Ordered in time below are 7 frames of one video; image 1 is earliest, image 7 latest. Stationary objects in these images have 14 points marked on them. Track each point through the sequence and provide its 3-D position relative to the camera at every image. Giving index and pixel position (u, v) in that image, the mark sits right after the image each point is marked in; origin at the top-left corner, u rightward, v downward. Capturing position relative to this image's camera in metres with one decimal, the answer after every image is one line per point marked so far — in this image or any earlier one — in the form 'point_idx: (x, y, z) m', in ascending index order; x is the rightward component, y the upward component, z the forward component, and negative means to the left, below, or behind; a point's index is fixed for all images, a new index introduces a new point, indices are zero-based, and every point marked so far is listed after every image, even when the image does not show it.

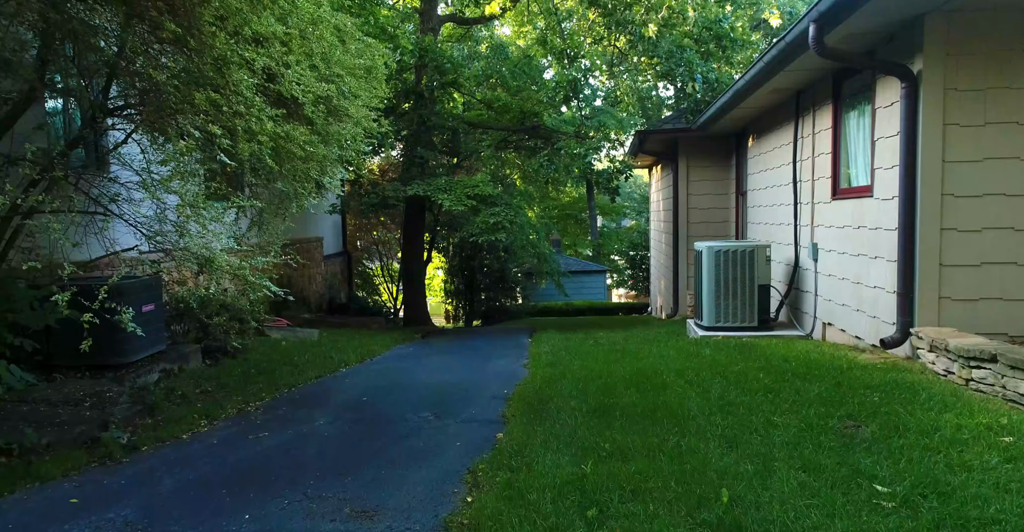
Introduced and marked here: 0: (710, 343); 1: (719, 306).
0: (+1.7, -0.7, +7.2) m
1: (+2.2, -0.4, +8.5) m
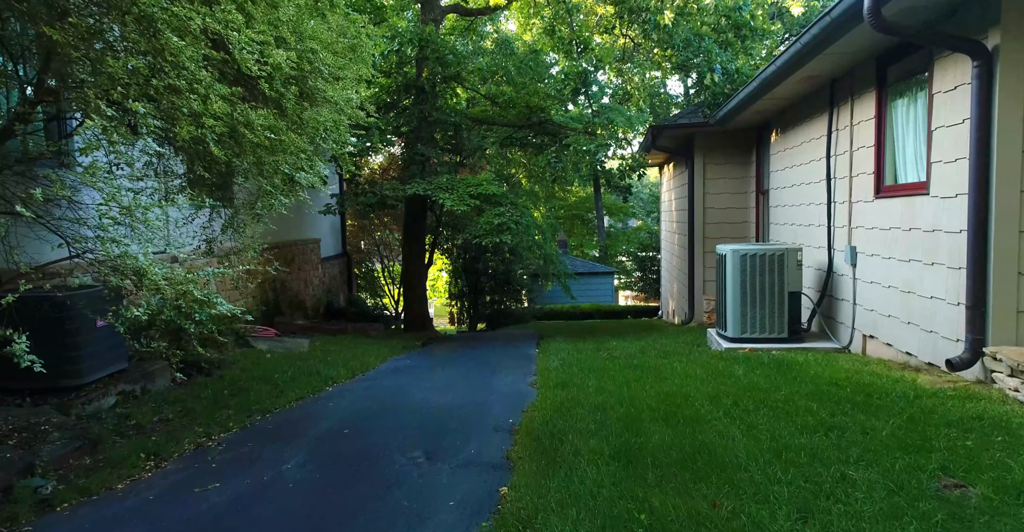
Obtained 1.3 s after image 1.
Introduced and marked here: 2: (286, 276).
0: (+1.8, -0.7, +6.4) m
1: (+2.2, -0.5, +7.7) m
2: (-3.6, -0.2, +13.1) m
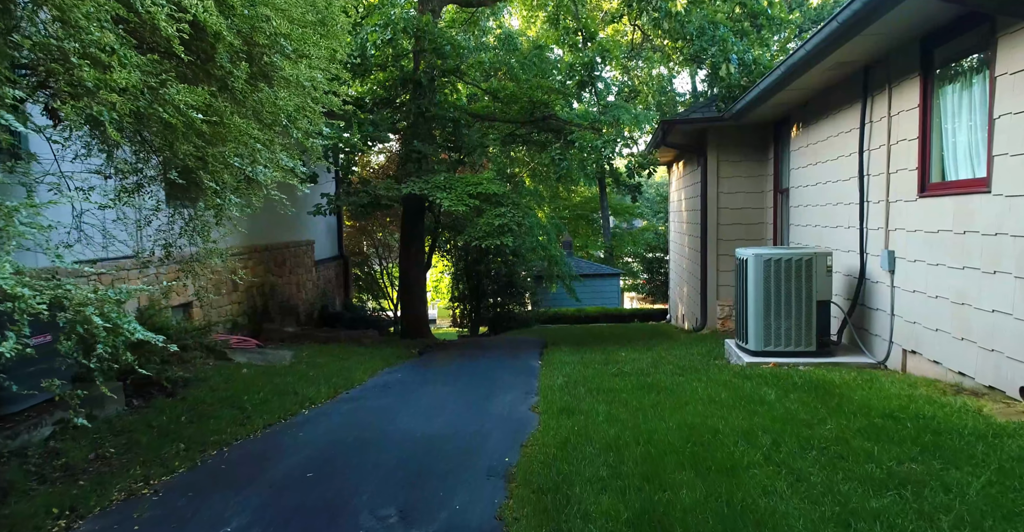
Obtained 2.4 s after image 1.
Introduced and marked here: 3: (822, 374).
0: (+1.8, -0.8, +5.7) m
1: (+2.2, -0.5, +7.0) m
2: (-3.6, -0.2, +12.4) m
3: (+2.2, -0.8, +6.0) m
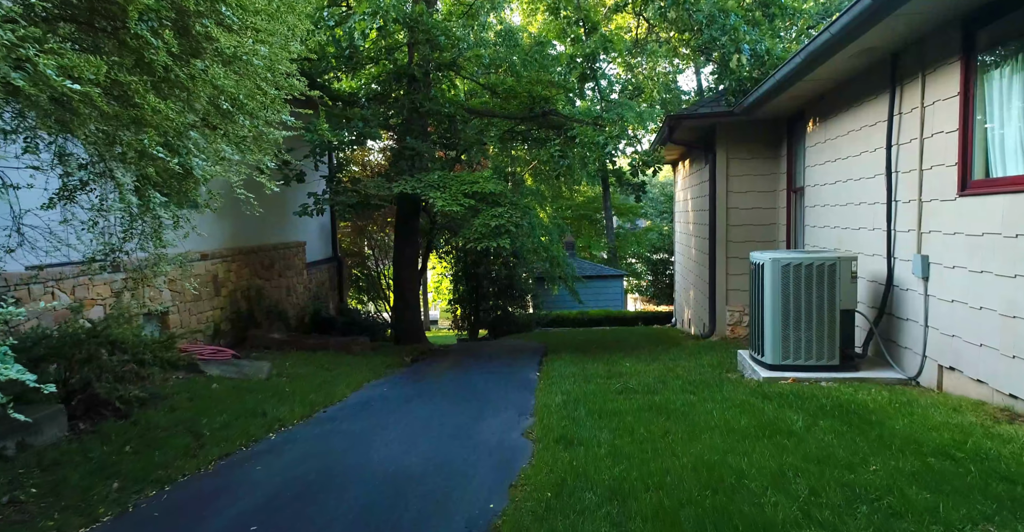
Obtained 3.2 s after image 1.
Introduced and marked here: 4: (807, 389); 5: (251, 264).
0: (+1.7, -0.8, +5.1) m
1: (+2.2, -0.6, +6.4) m
2: (-3.6, -0.3, +11.8) m
3: (+2.2, -0.8, +5.3) m
4: (+2.0, -0.8, +5.6) m
5: (-3.7, 0.0, +11.5) m
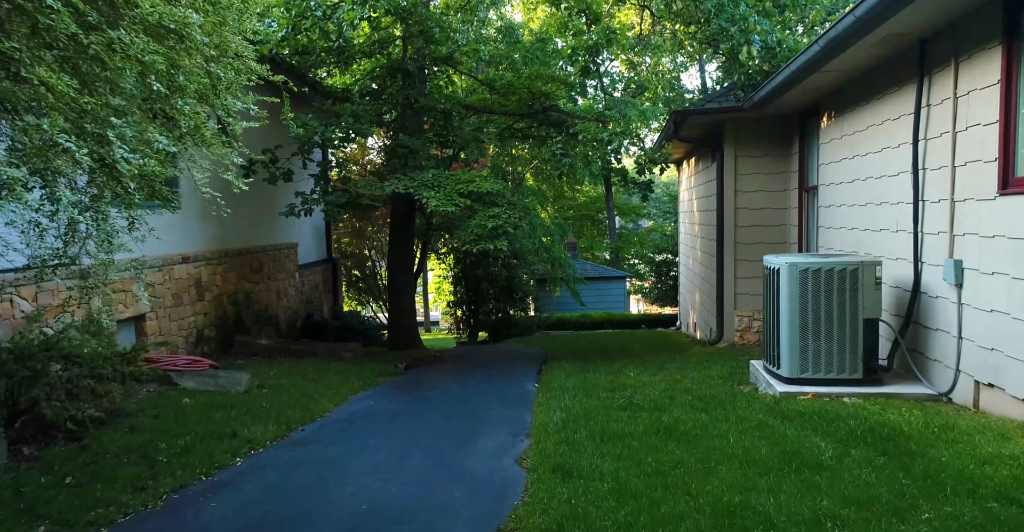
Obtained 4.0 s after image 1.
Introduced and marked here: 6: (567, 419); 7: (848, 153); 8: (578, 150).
0: (+1.7, -0.9, +4.6) m
1: (+2.1, -0.6, +5.9) m
2: (-3.7, -0.3, +11.3) m
3: (+2.2, -0.9, +4.8) m
4: (+2.0, -0.9, +5.1) m
5: (-3.7, 0.0, +11.0) m
6: (+0.4, -1.0, +5.3) m
7: (+3.2, +1.1, +7.7) m
8: (+0.9, +1.6, +11.6) m
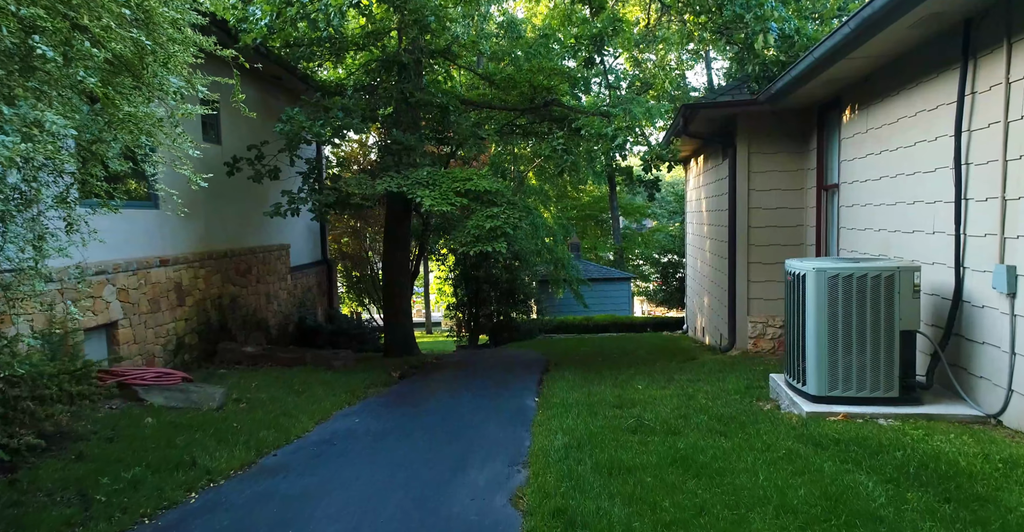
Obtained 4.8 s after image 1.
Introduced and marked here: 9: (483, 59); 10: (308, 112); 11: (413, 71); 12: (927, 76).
0: (+1.7, -0.9, +4.0) m
1: (+2.1, -0.6, +5.3) m
2: (-3.6, -0.3, +10.7) m
3: (+2.1, -0.9, +4.2) m
4: (+1.9, -0.9, +4.5) m
5: (-3.7, 0.0, +10.5) m
6: (+0.3, -1.0, +4.7) m
7: (+3.2, +1.0, +7.1) m
8: (+0.9, +1.6, +11.0) m
9: (-0.5, +3.4, +13.3) m
10: (-2.4, +1.8, +9.8) m
11: (-1.3, +2.5, +10.6) m
12: (+3.0, +1.4, +6.0) m
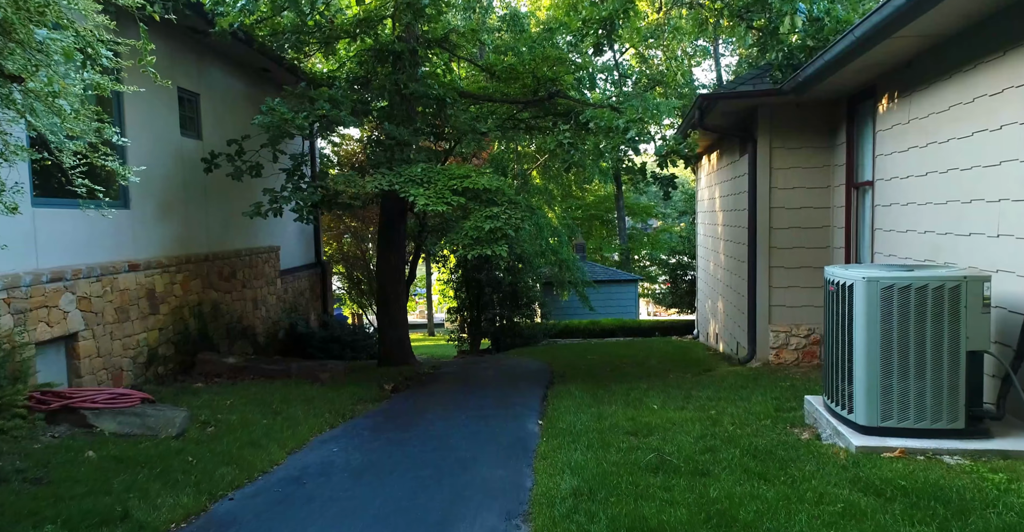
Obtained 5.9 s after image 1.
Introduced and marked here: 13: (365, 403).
0: (+1.6, -1.0, +3.2) m
1: (+2.1, -0.7, +4.6) m
2: (-3.6, -0.4, +10.0) m
3: (+2.1, -1.0, +3.5) m
4: (+1.9, -1.0, +3.7) m
5: (-3.7, -0.1, +9.7) m
6: (+0.3, -1.1, +4.0) m
7: (+3.2, +1.0, +6.3) m
8: (+1.0, +1.6, +10.3) m
9: (-0.4, +3.3, +12.6) m
10: (-2.4, +1.8, +9.0) m
11: (-1.3, +2.5, +9.9) m
12: (+3.0, +1.3, +5.2) m
13: (-1.4, -1.3, +7.9) m
